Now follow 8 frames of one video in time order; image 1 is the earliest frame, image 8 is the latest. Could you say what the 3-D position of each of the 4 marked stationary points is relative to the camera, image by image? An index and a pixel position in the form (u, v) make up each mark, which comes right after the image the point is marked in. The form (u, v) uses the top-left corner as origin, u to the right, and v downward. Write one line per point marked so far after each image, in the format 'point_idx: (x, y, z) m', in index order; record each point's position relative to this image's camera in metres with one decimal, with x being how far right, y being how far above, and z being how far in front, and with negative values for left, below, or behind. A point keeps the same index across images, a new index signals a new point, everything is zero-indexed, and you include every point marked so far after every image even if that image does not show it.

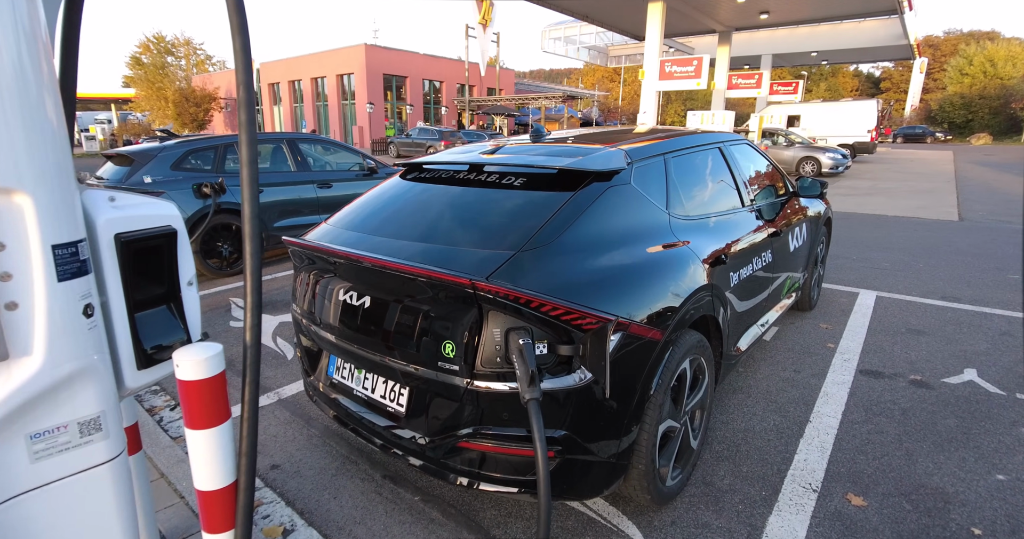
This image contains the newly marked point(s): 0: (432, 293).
0: (-0.3, -0.1, +1.9) m
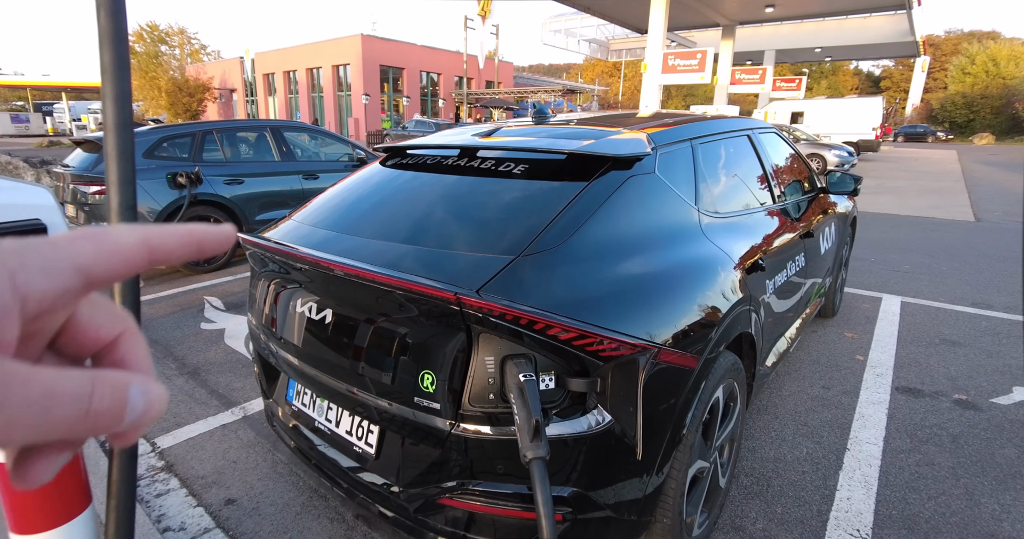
0: (-0.3, -0.1, +1.5) m
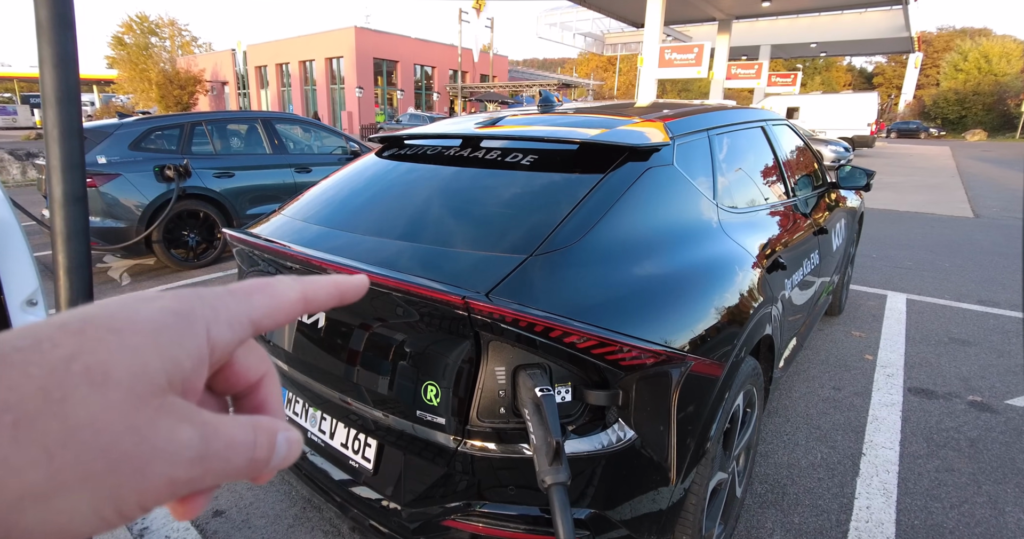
0: (-0.3, -0.1, +1.4) m
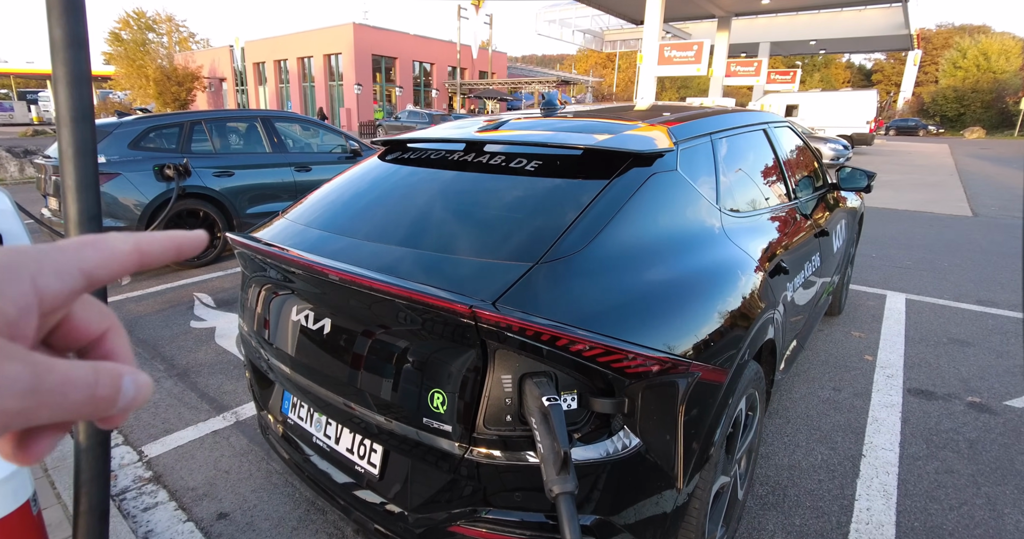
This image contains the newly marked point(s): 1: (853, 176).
0: (-0.3, -0.1, +1.4) m
1: (+2.4, +0.7, +3.7) m
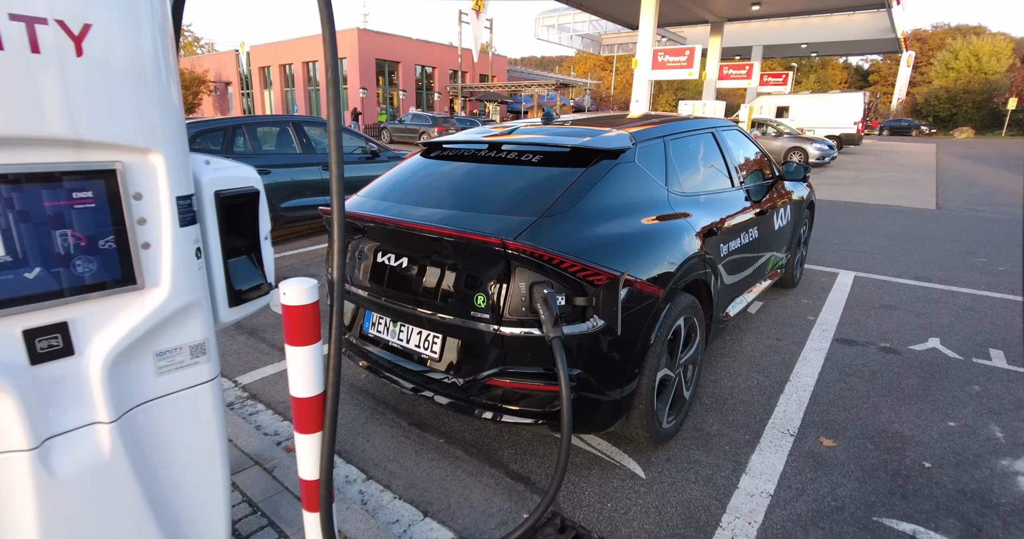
0: (-0.2, +0.1, +2.2) m
1: (+2.5, +0.9, +4.5) m
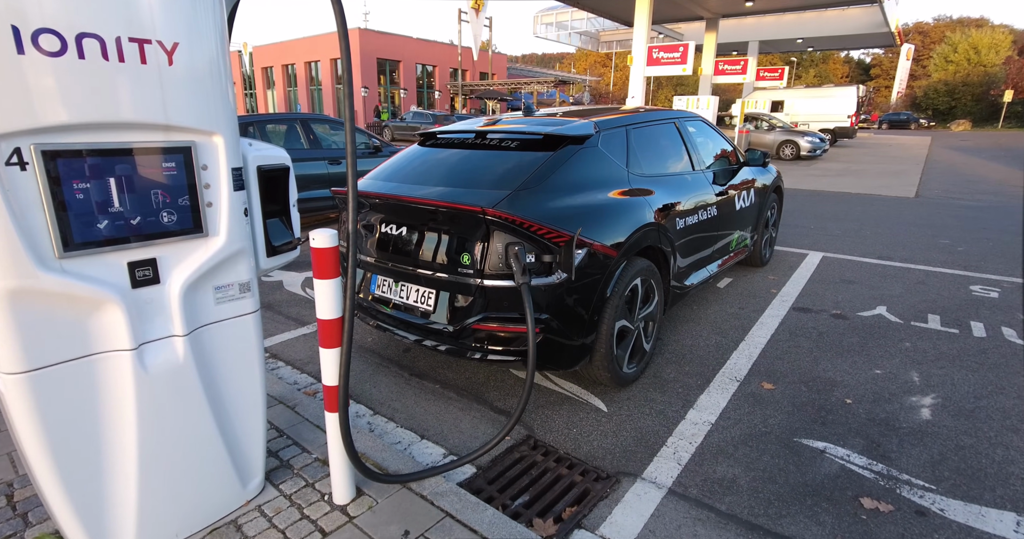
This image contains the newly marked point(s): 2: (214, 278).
0: (-0.3, +0.2, +2.7) m
1: (+2.4, +1.1, +5.0) m
2: (-1.1, 0.0, +2.0) m
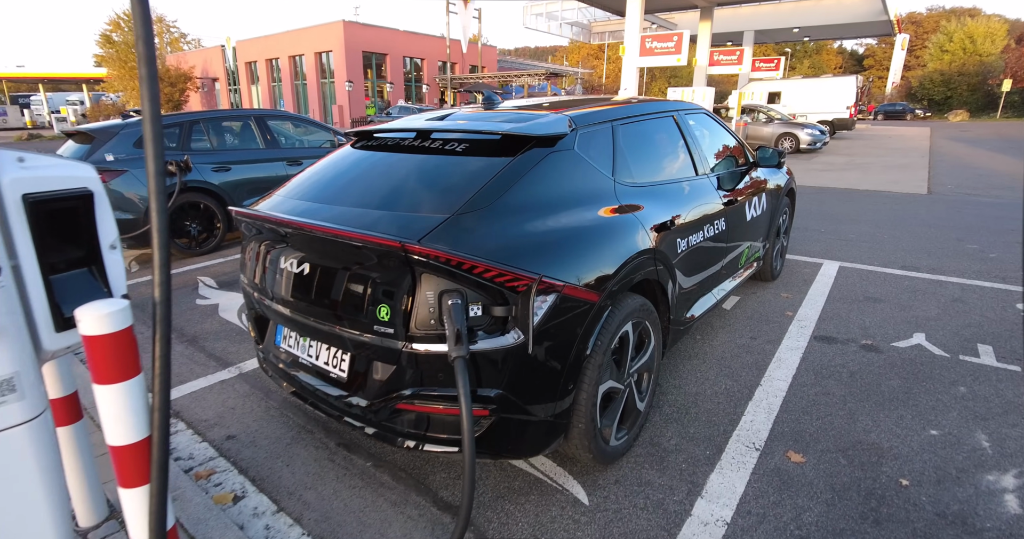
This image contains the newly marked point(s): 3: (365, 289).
0: (-0.5, 0.0, +1.9) m
1: (+2.1, +0.9, +4.3) m
2: (-1.3, -0.3, +1.2) m
3: (-0.6, -0.1, +2.0) m
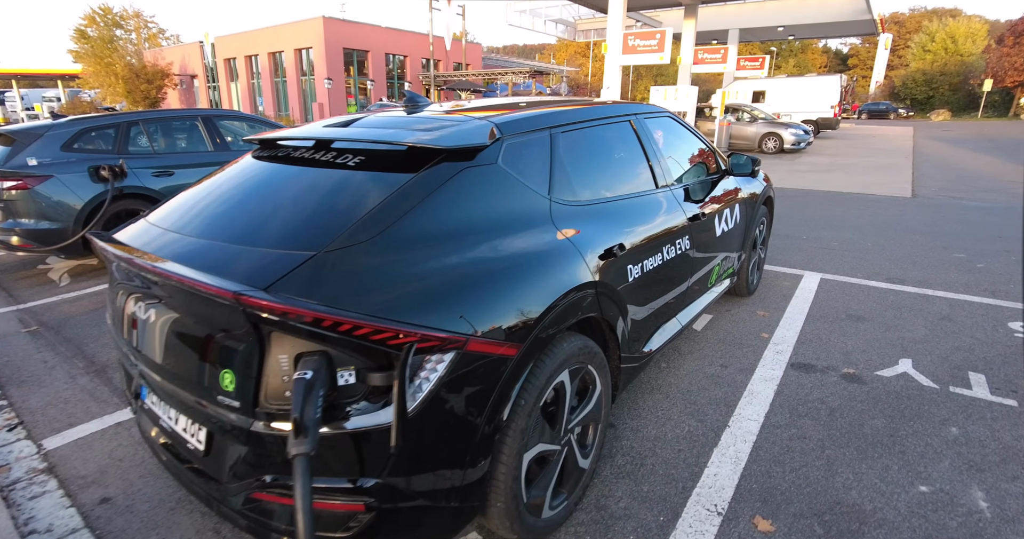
0: (-0.9, -0.1, +1.5) m
1: (+1.7, +0.8, +3.9) m
2: (-1.7, -0.4, +0.8) m
3: (-0.9, -0.2, +1.6) m
